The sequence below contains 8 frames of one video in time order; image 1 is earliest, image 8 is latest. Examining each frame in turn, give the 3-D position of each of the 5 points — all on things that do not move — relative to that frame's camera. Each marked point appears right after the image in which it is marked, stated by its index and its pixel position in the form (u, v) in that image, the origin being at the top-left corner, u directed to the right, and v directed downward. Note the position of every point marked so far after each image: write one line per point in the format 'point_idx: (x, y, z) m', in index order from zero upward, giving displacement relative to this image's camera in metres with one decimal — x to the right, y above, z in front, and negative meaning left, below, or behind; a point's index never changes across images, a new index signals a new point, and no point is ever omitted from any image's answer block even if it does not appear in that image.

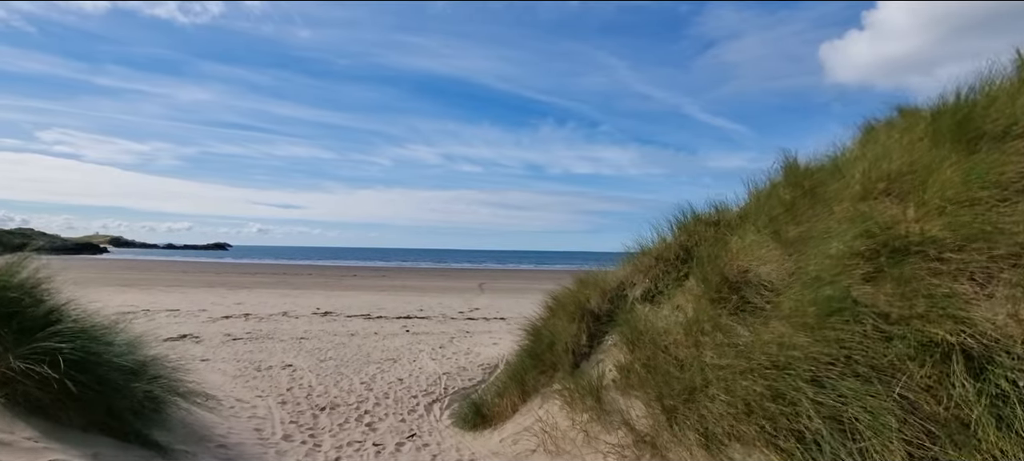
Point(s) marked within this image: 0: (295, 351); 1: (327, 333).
0: (-4.6, -2.6, +13.3) m
1: (-5.1, -2.9, +17.3) m
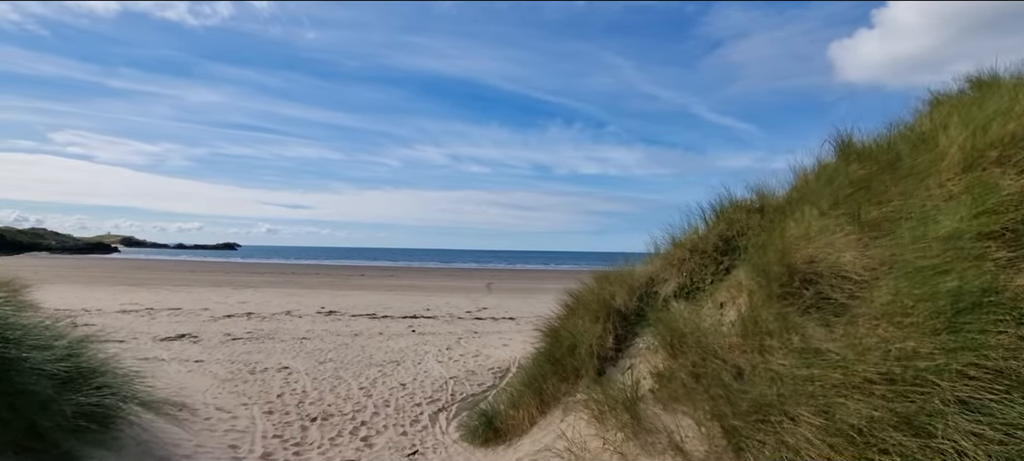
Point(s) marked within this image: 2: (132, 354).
0: (-4.4, -2.5, +12.6) m
1: (-4.9, -2.7, +16.6) m
2: (-7.6, -2.5, +12.3) m
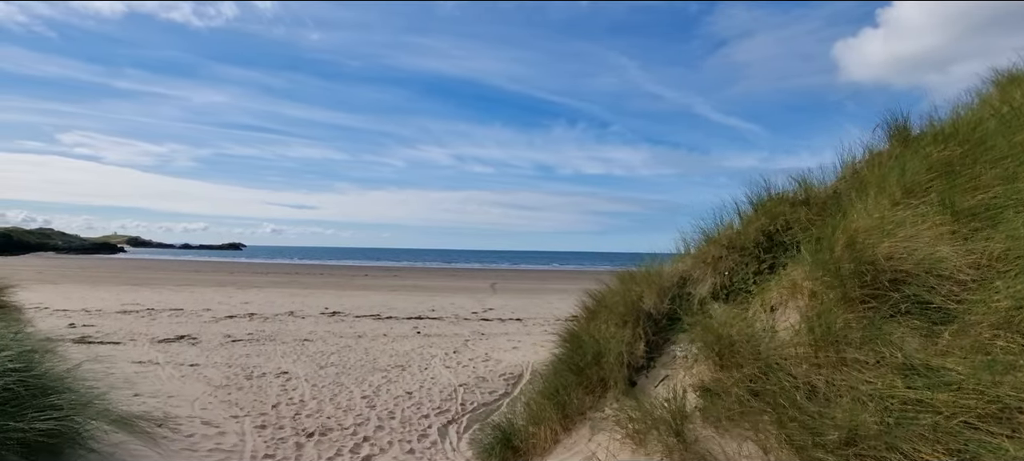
0: (-4.2, -2.4, +12.1) m
1: (-4.7, -2.7, +16.1) m
2: (-7.4, -2.4, +11.8) m
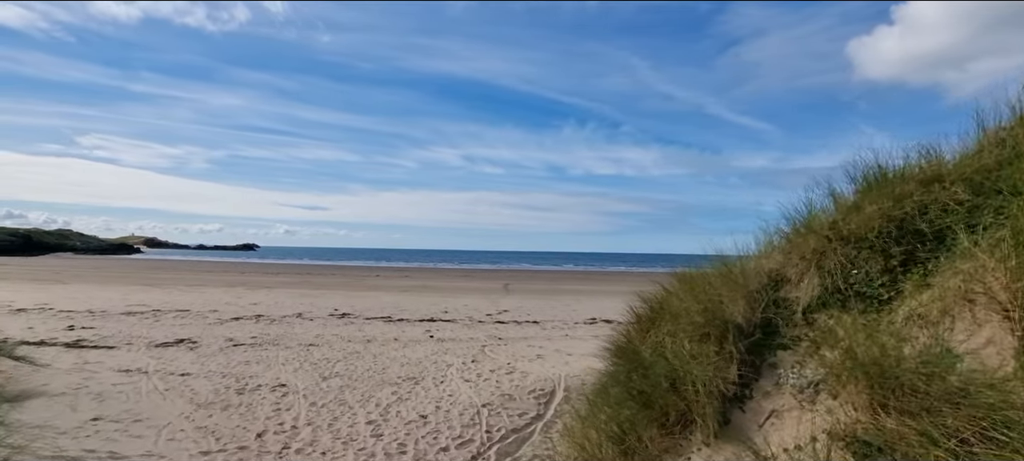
0: (-3.8, -2.4, +11.0) m
1: (-4.2, -2.6, +15.0) m
2: (-7.0, -2.4, +10.8) m
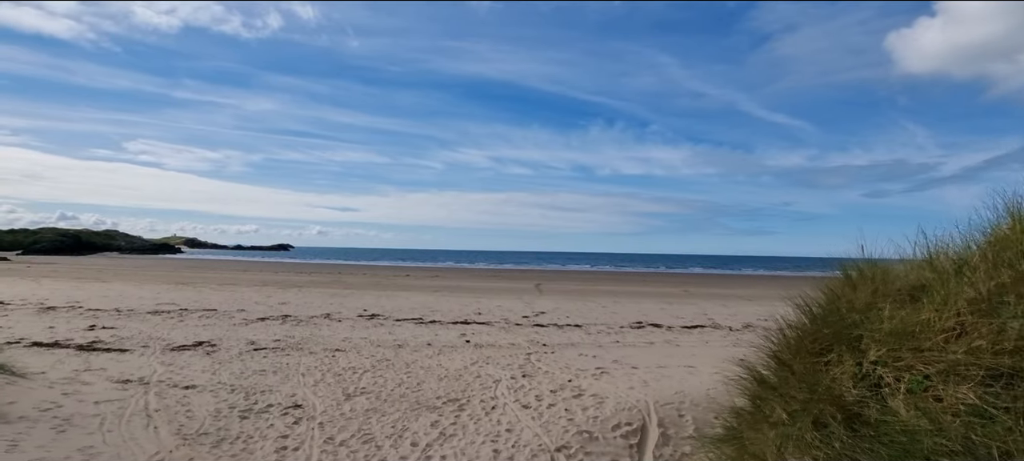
0: (-2.9, -2.2, +9.5) m
1: (-3.1, -2.5, +13.6) m
2: (-6.1, -2.2, +9.5) m
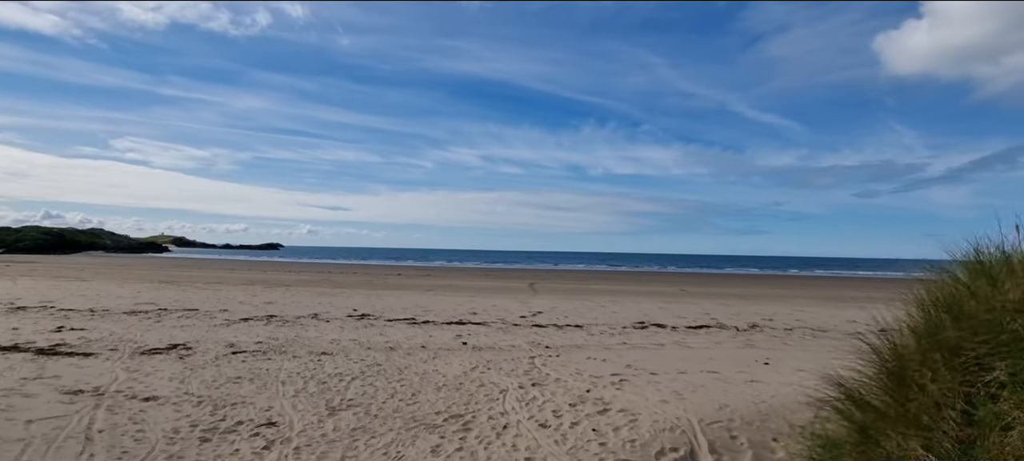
0: (-2.8, -2.1, +8.4) m
1: (-3.1, -2.3, +12.5) m
2: (-6.0, -2.1, +8.3) m
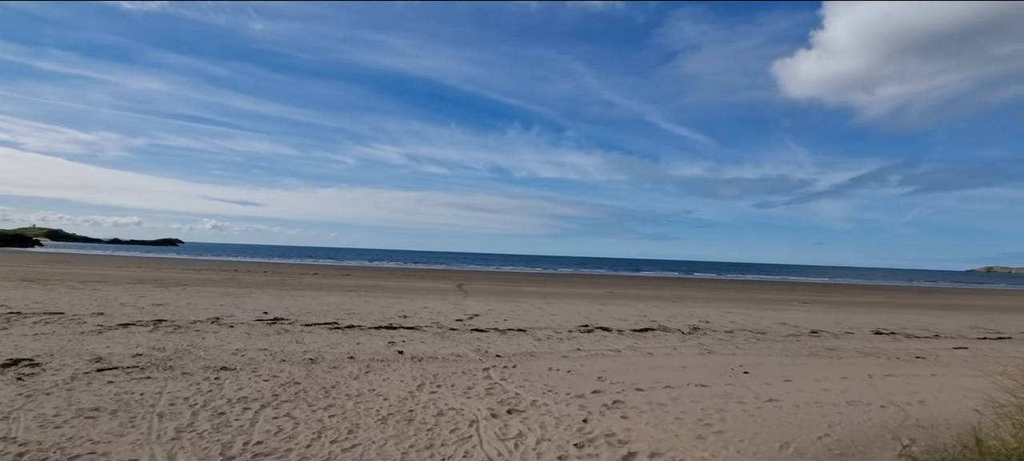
0: (-3.2, -1.8, +6.2) m
1: (-4.0, -2.1, +10.2) m
2: (-6.4, -1.8, +5.7) m
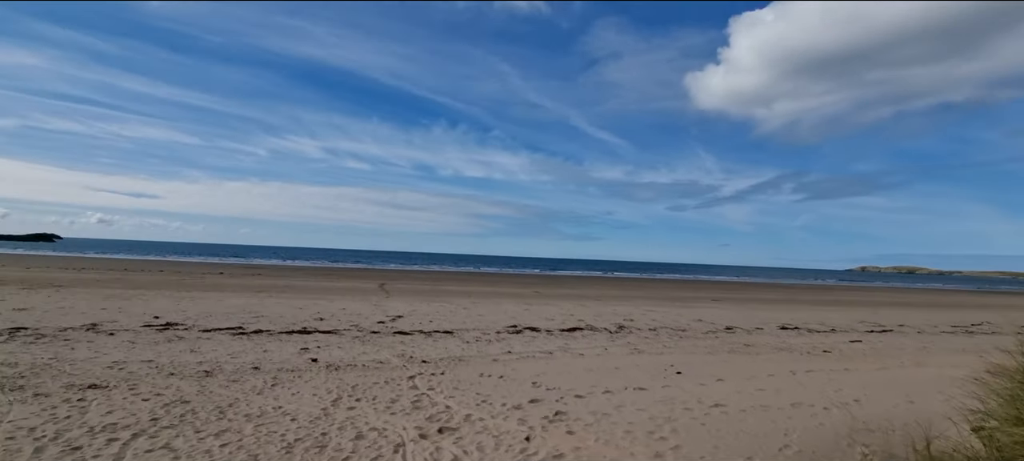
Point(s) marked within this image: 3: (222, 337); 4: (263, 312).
0: (-3.8, -1.7, +5.0) m
1: (-5.0, -2.0, +8.9) m
2: (-6.8, -1.7, +4.2) m
3: (-5.9, -2.2, +12.7) m
4: (-7.1, -2.3, +17.9) m
